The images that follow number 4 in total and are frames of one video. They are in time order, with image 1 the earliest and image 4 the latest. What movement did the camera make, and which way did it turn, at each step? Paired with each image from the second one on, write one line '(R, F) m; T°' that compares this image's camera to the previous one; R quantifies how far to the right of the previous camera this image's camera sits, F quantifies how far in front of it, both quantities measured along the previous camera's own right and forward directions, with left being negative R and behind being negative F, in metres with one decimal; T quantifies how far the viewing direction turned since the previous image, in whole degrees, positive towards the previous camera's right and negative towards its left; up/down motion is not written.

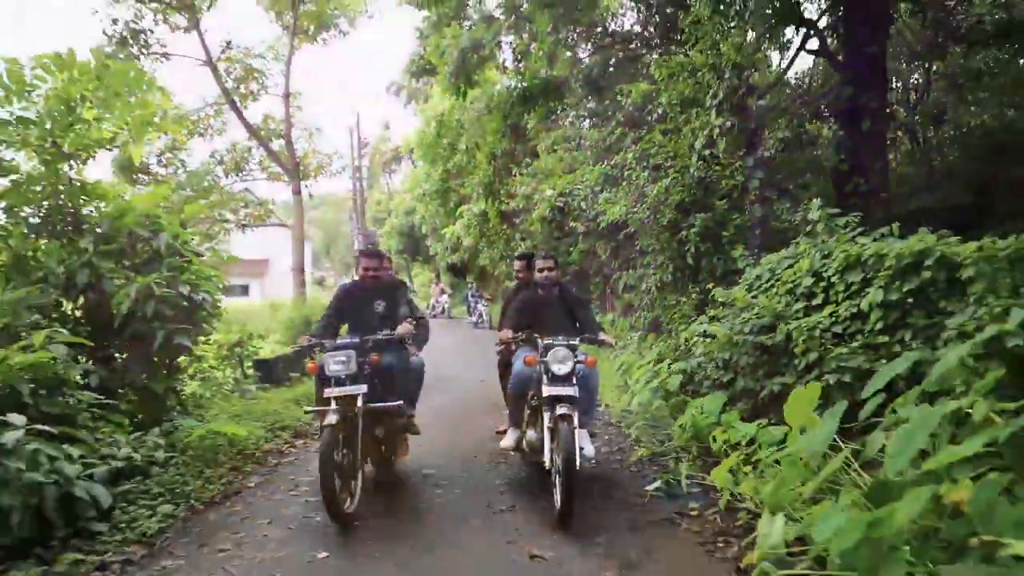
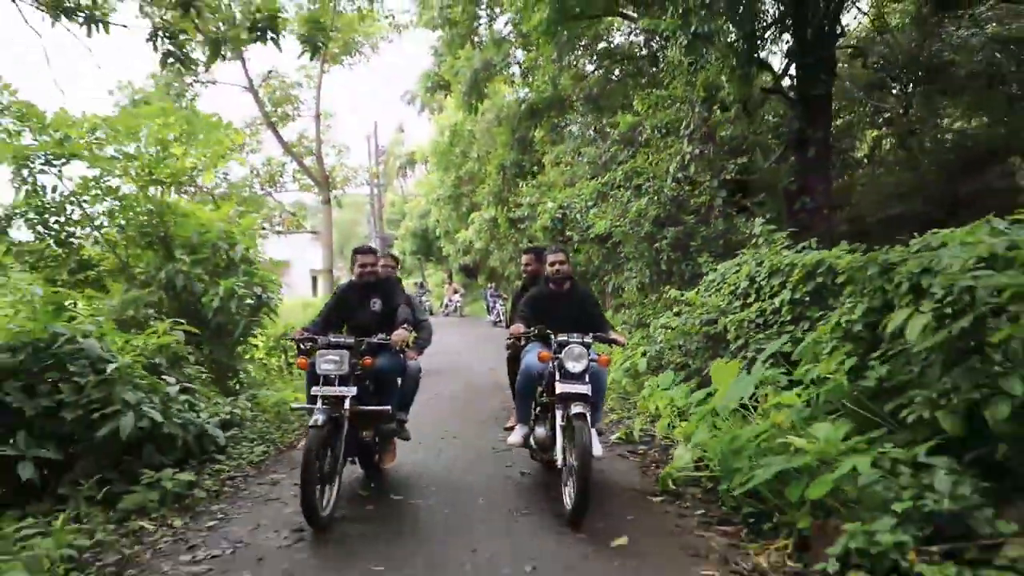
(+0.1, -1.8) m; -1°
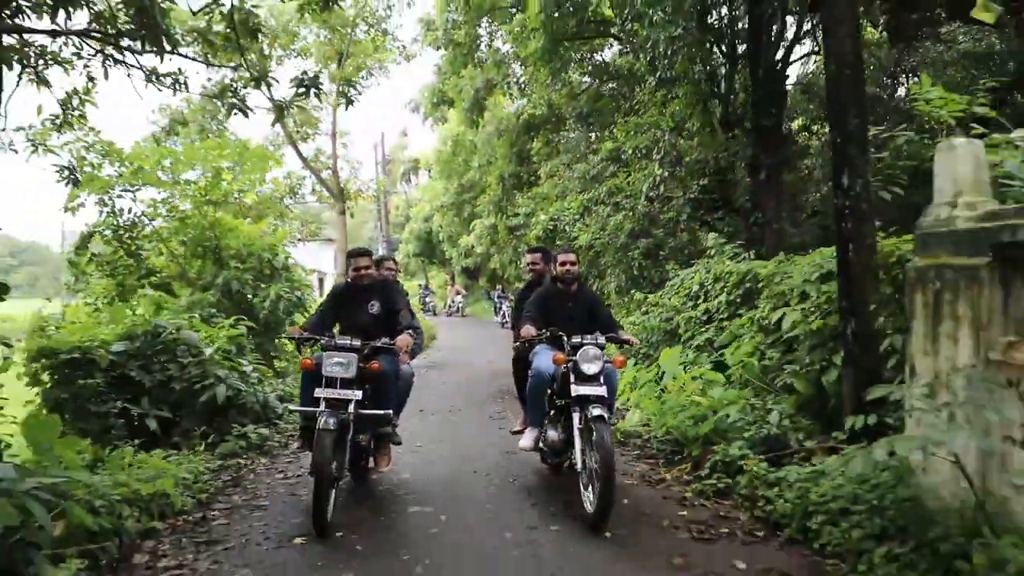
(+0.1, -1.9) m; 0°
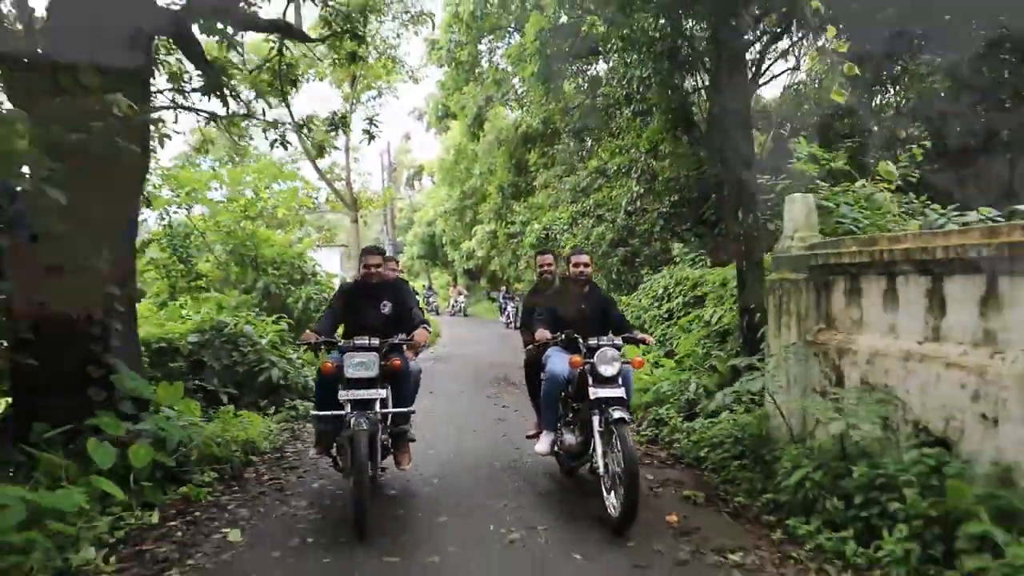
(+0.1, -1.9) m; 0°
